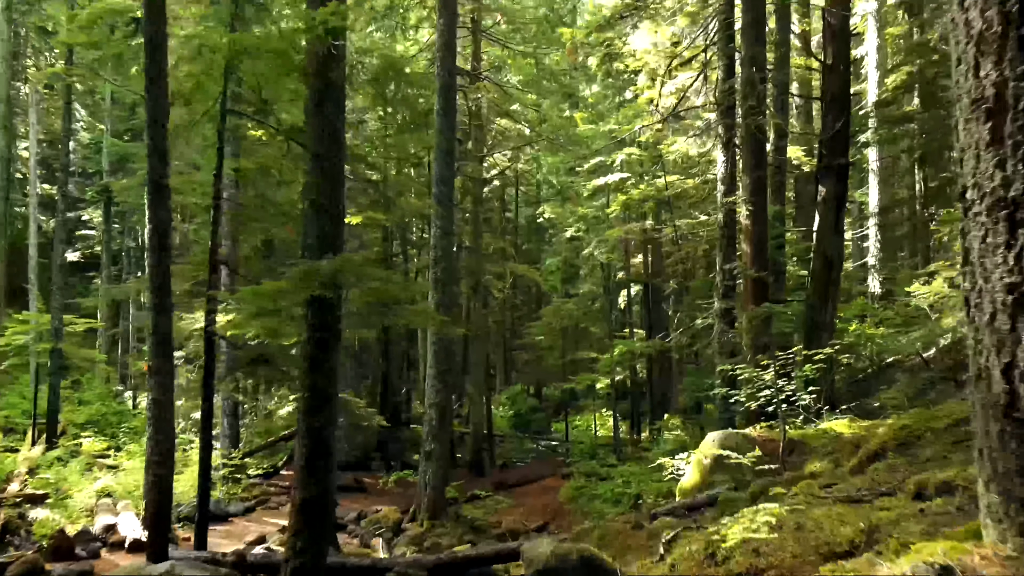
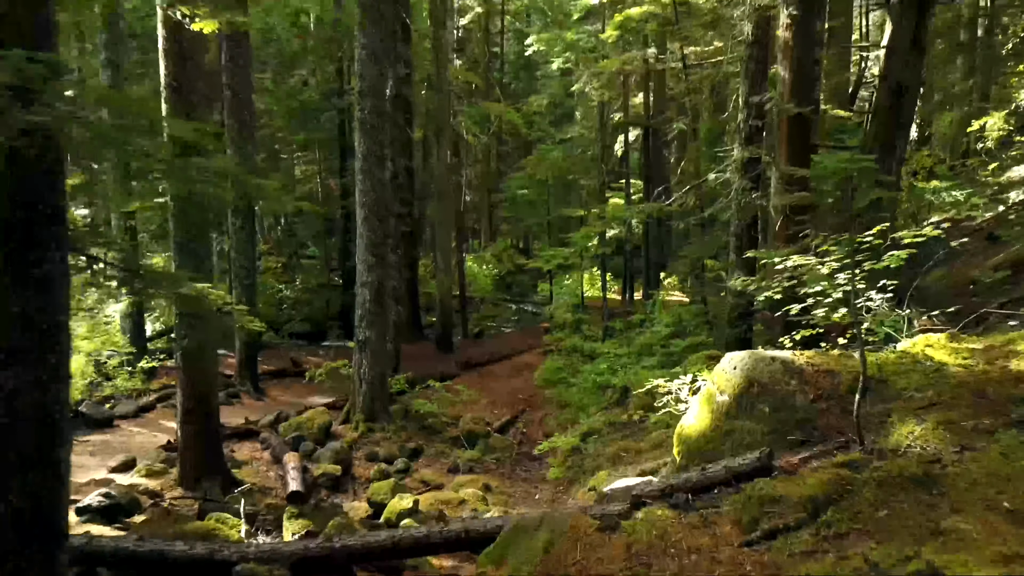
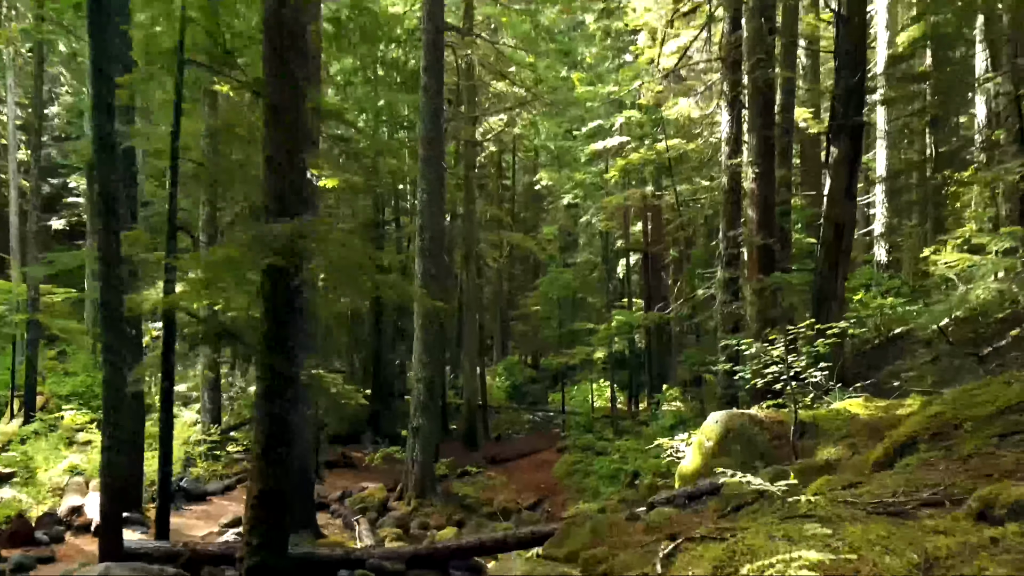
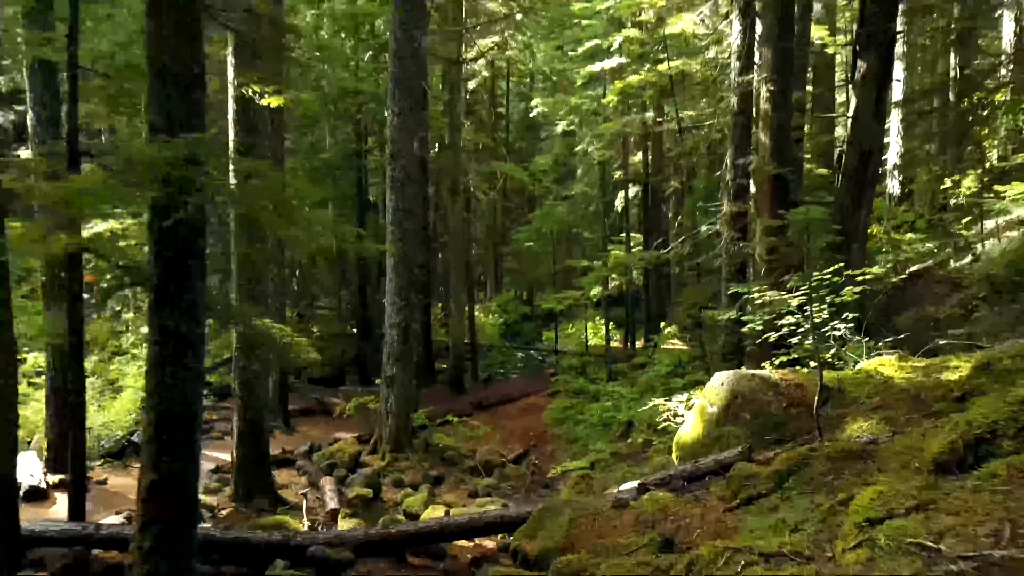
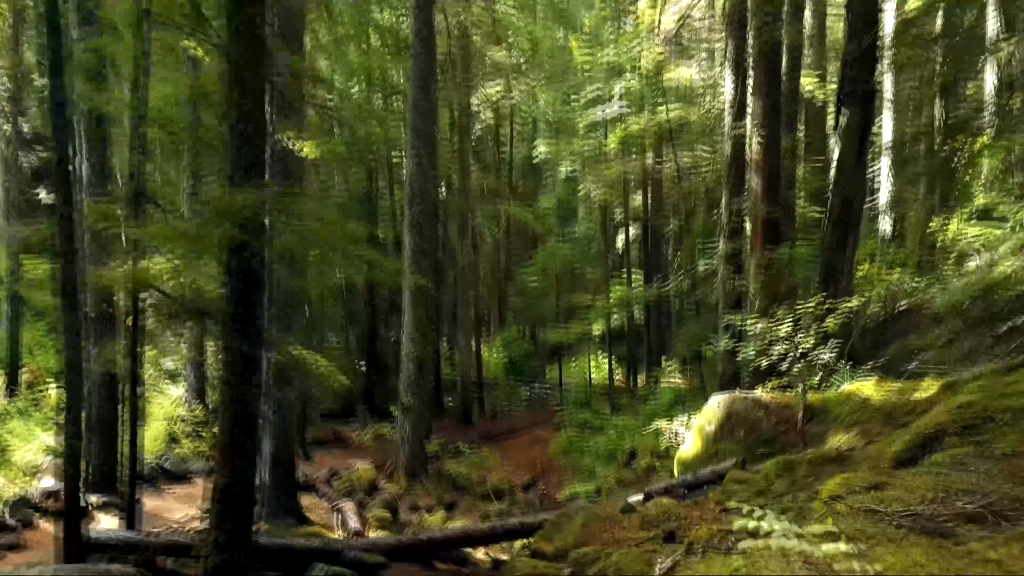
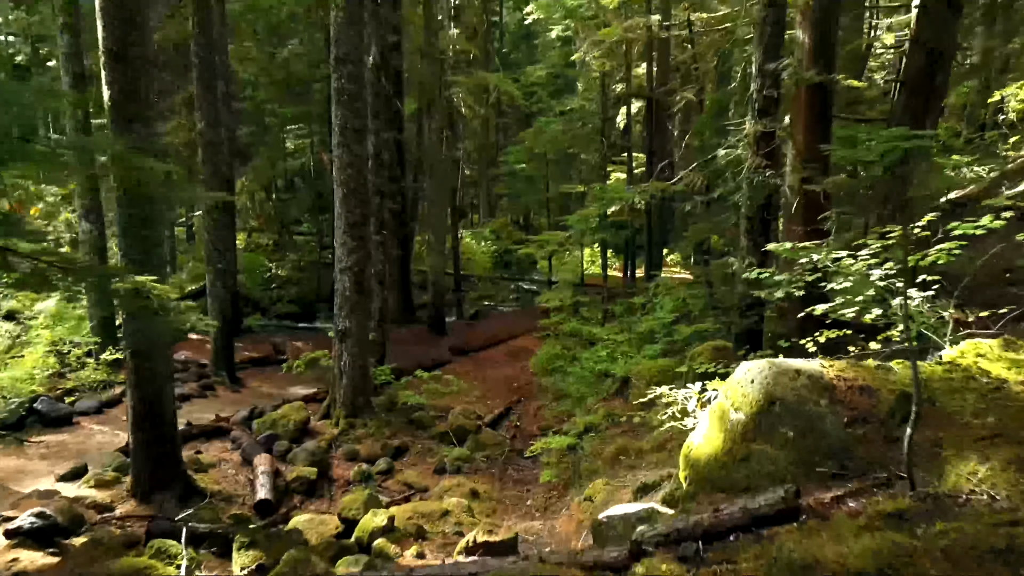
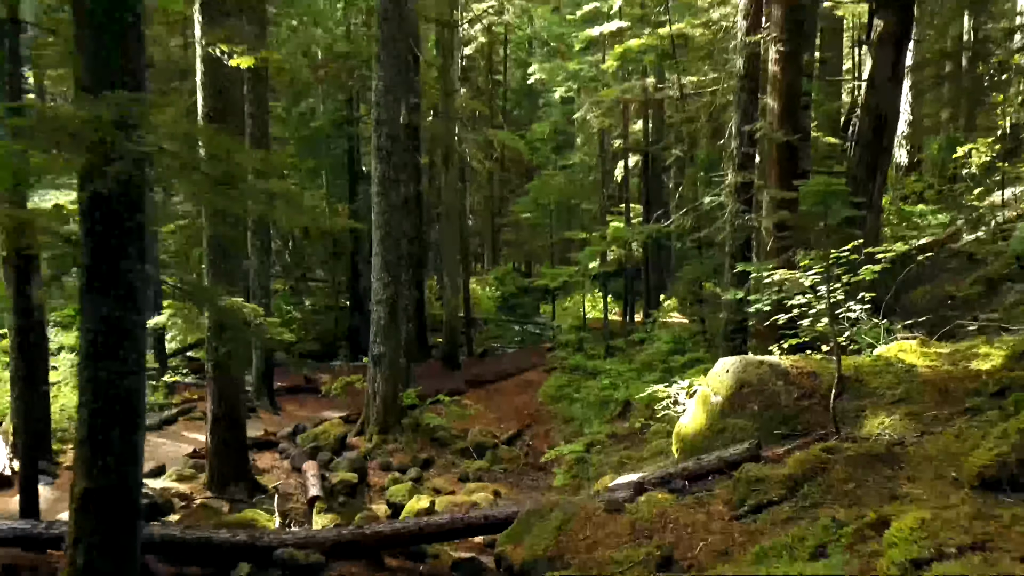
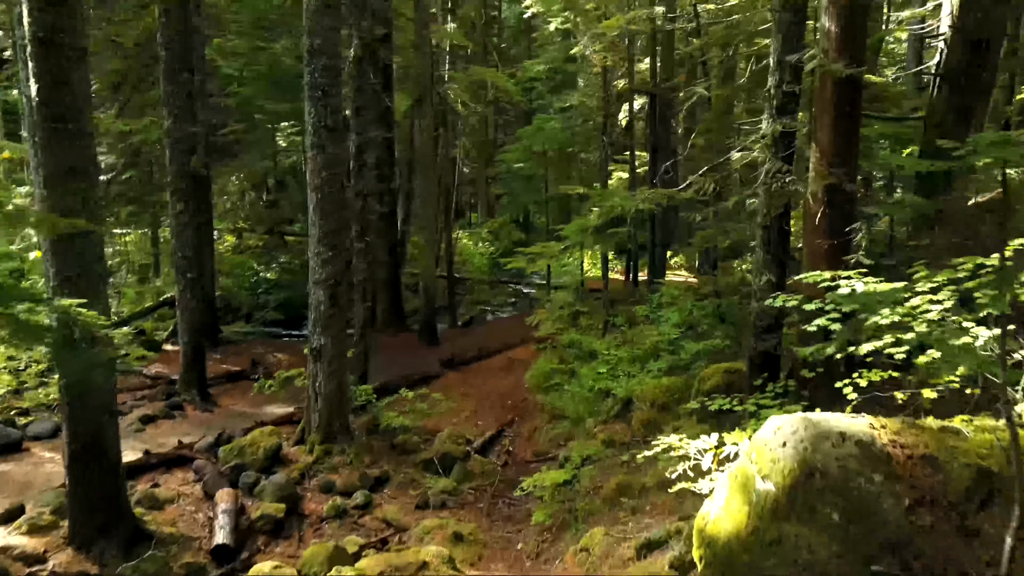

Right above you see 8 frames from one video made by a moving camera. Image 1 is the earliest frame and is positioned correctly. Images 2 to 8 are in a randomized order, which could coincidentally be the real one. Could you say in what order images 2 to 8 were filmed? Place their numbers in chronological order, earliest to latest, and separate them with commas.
3, 5, 4, 7, 2, 6, 8
